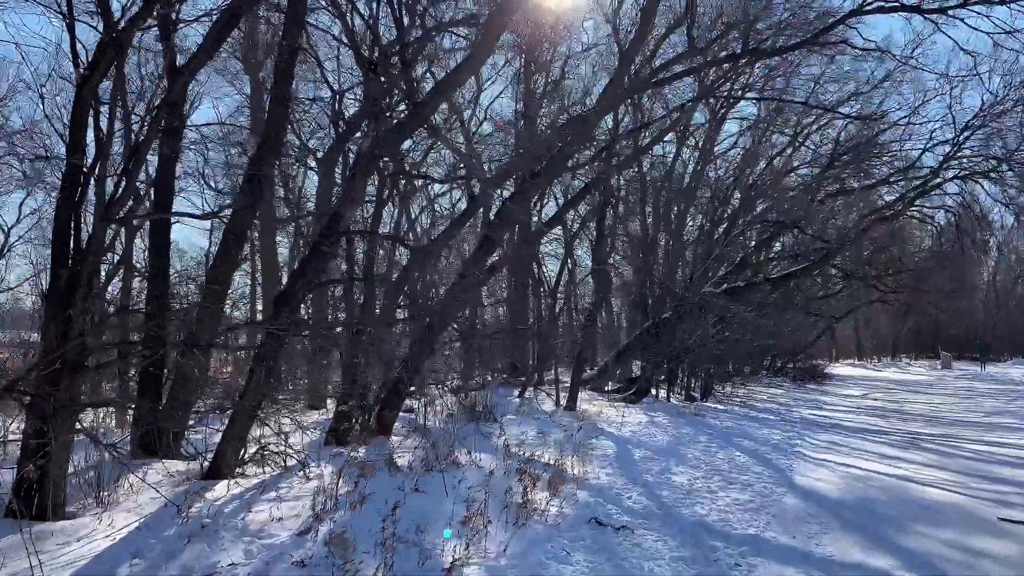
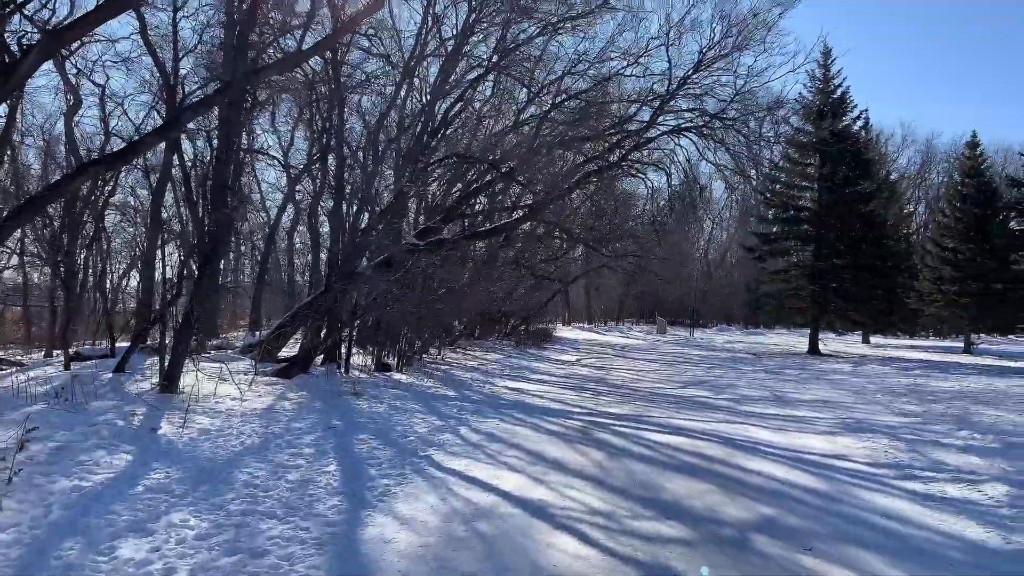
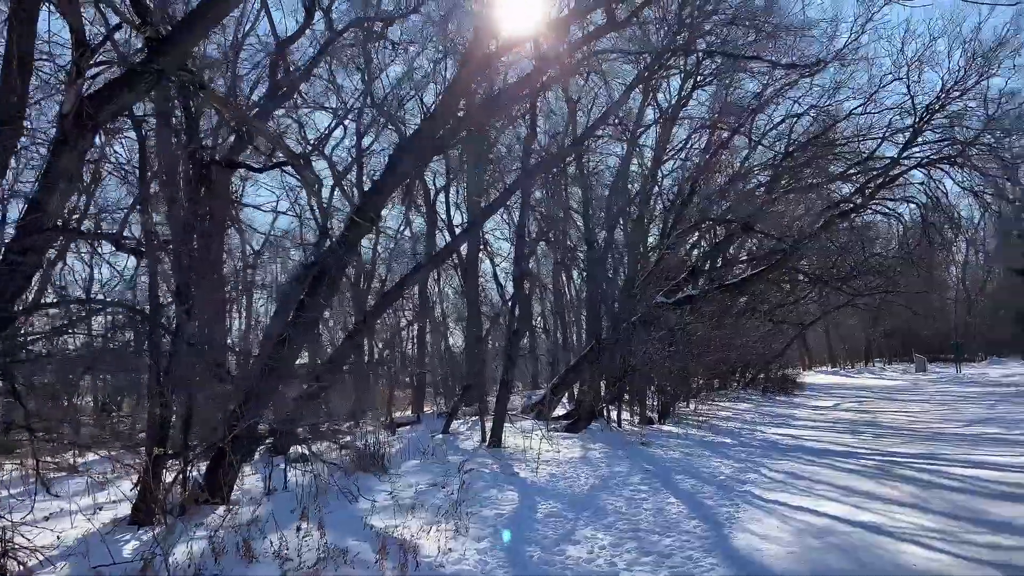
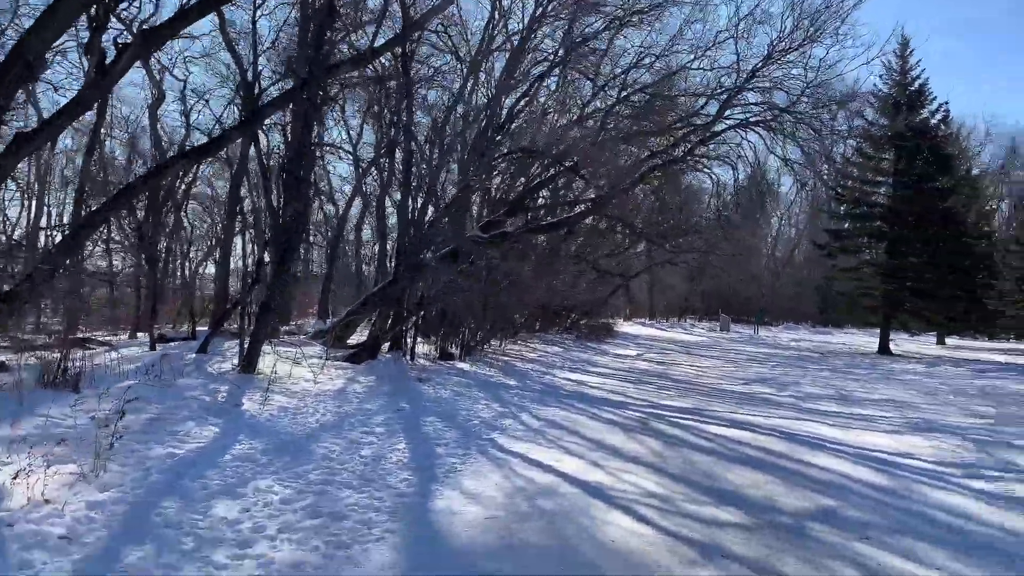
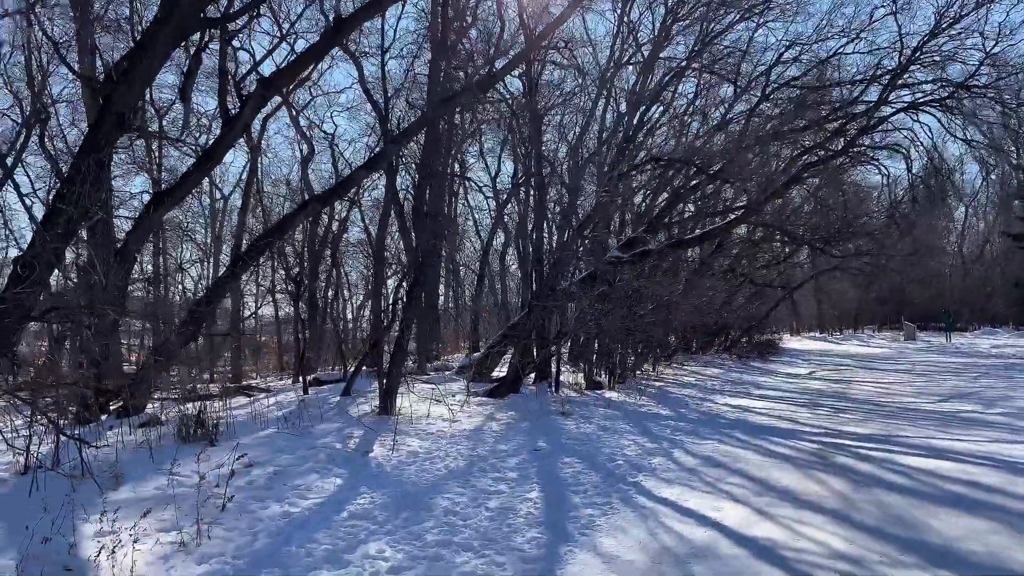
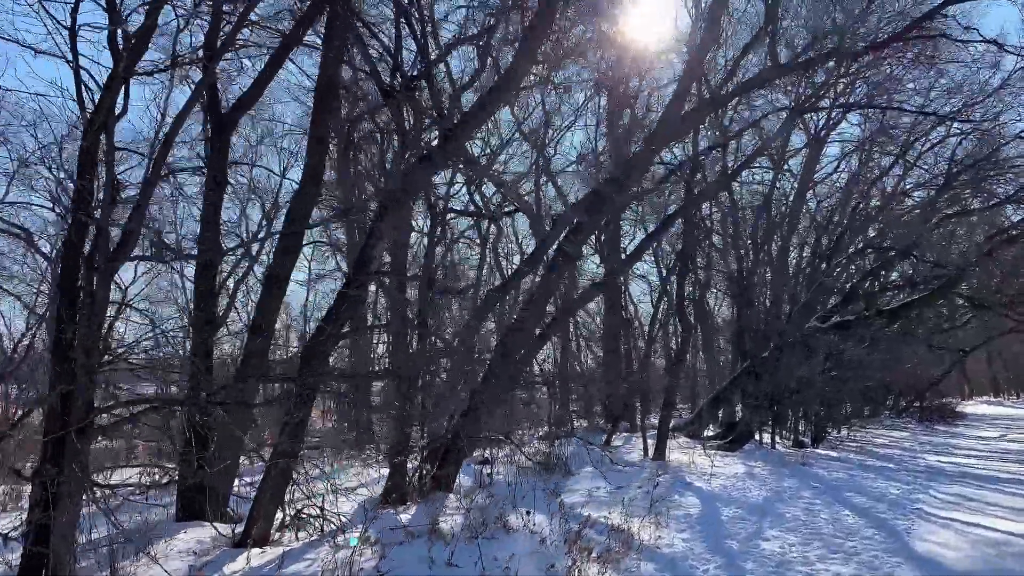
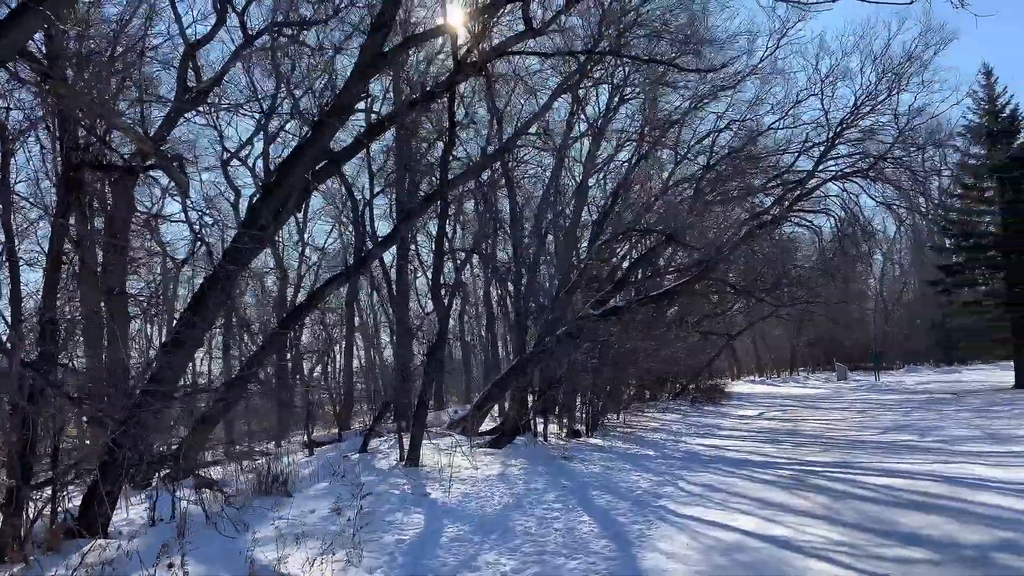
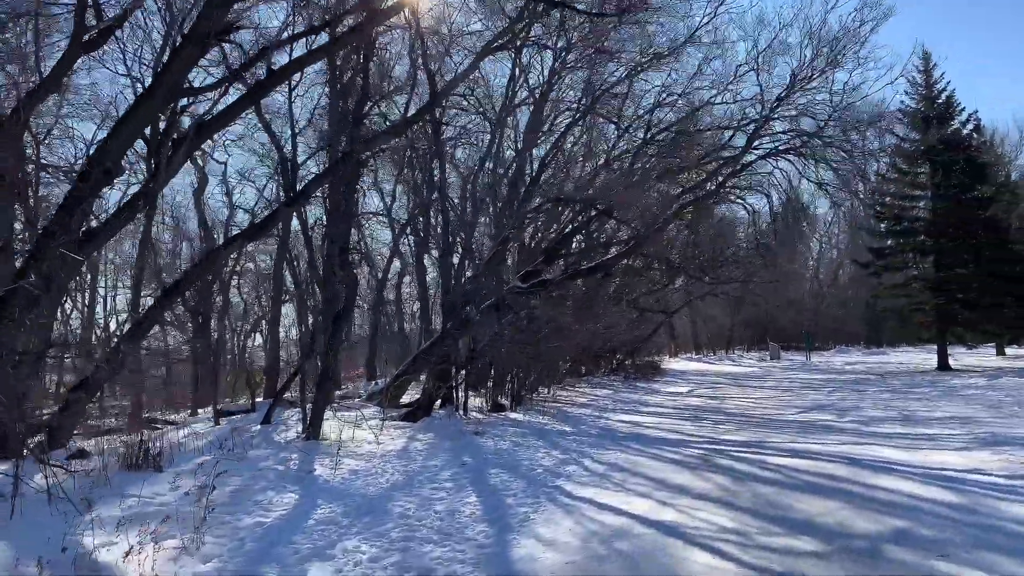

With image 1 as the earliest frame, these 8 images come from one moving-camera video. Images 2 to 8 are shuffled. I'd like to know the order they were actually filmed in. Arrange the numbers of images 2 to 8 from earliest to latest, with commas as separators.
6, 3, 7, 8, 4, 2, 5
